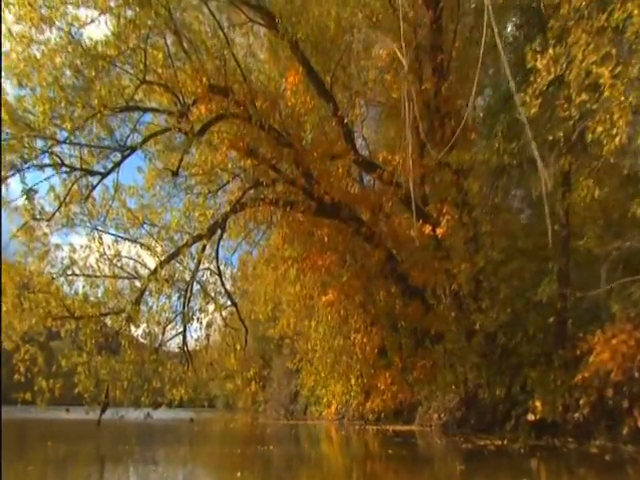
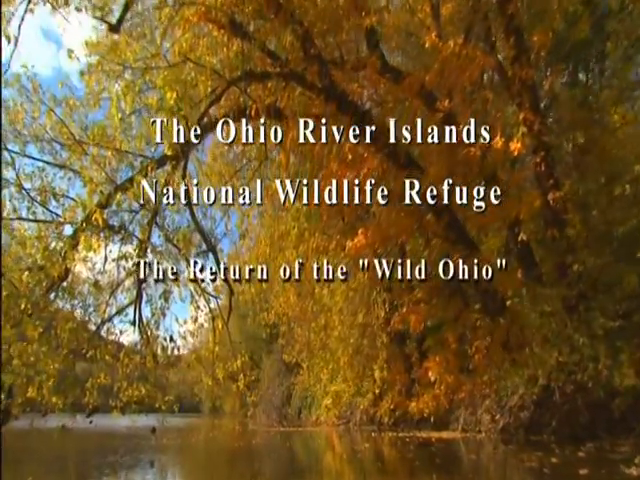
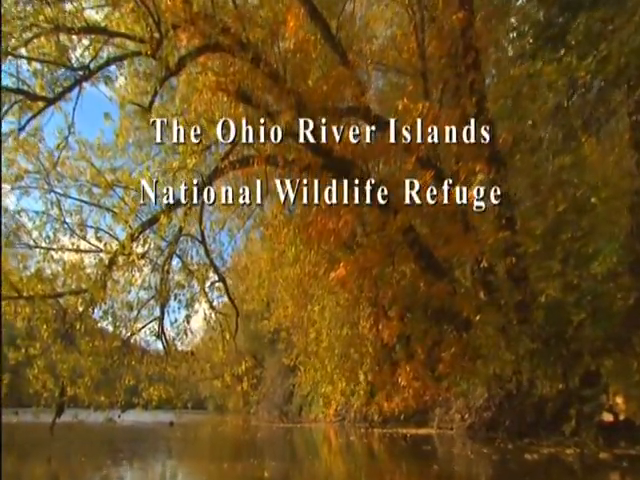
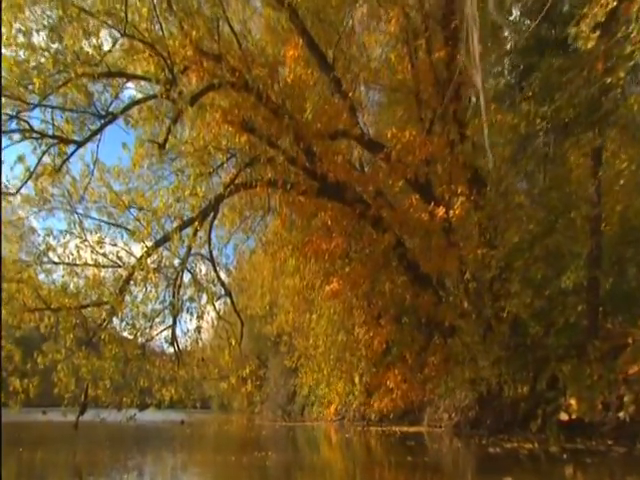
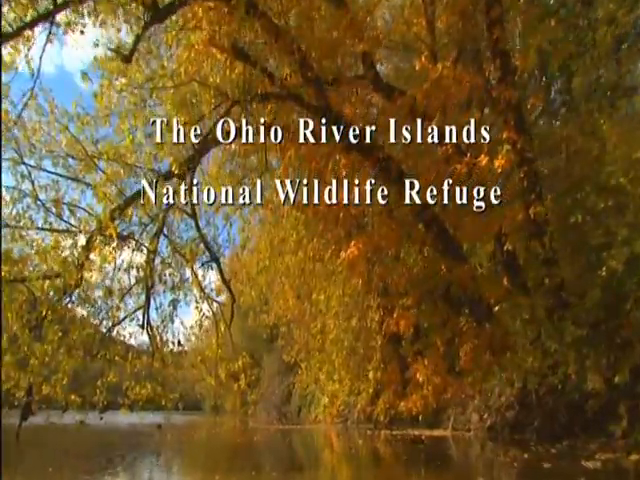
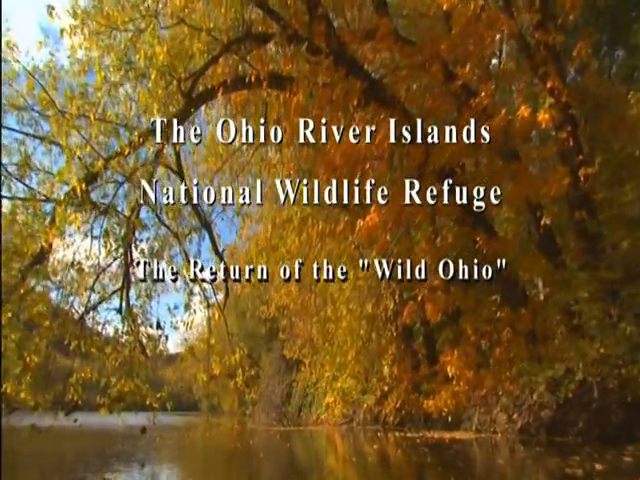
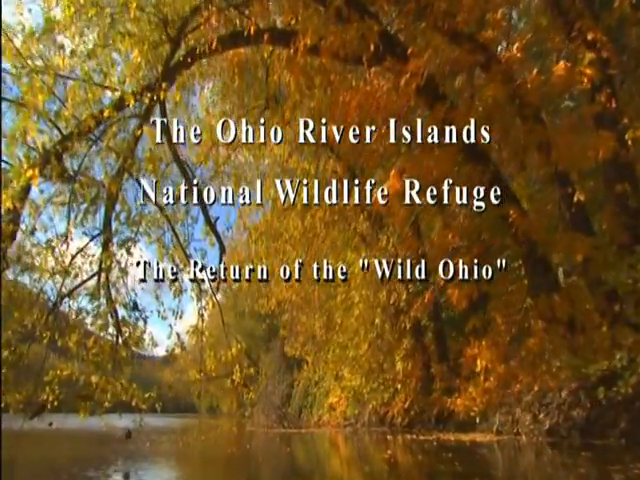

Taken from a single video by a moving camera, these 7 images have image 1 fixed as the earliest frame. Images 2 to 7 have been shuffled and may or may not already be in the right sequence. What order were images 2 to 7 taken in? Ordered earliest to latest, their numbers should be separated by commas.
4, 3, 5, 2, 6, 7
